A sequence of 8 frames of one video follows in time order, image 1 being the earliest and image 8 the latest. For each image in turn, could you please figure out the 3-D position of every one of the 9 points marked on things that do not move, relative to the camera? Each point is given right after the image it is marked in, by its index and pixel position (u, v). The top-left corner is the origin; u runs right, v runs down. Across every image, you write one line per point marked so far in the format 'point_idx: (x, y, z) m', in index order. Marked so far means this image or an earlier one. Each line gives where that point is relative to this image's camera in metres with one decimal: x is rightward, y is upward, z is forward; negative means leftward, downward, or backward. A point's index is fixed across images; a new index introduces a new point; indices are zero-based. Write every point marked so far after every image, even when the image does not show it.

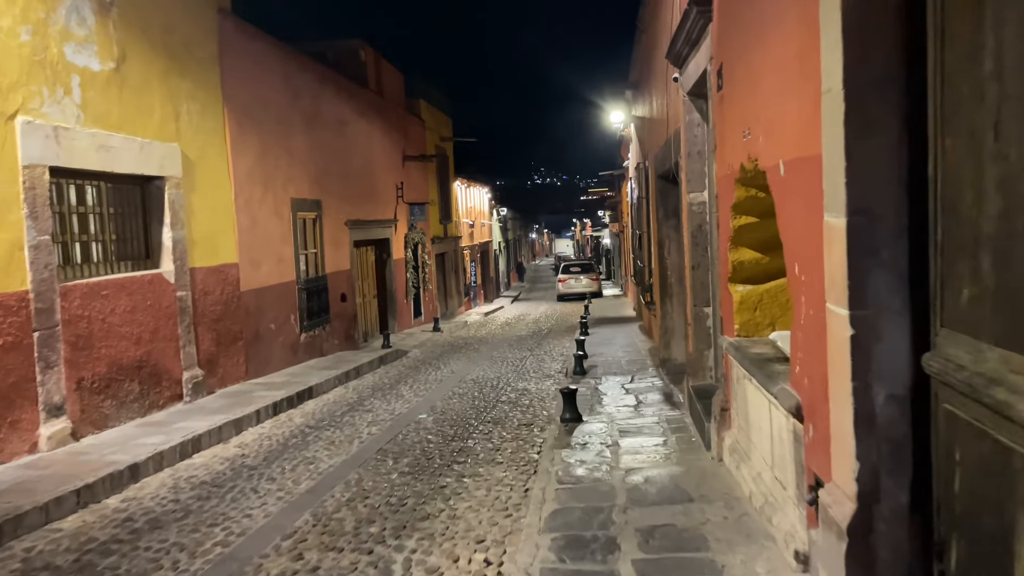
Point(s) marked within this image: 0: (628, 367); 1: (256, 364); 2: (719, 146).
0: (+1.5, -1.0, +10.7) m
1: (-3.3, -1.0, +10.4) m
2: (+1.3, +0.9, +4.9) m
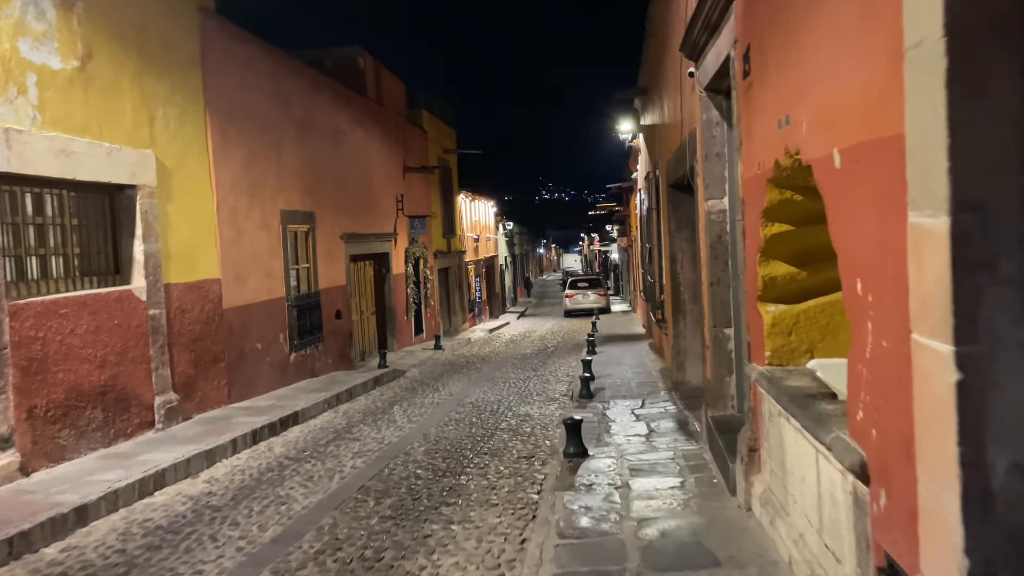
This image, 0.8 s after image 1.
0: (+1.5, -1.2, +10.0) m
1: (-3.3, -1.2, +9.8) m
2: (+1.2, +0.8, +4.2) m
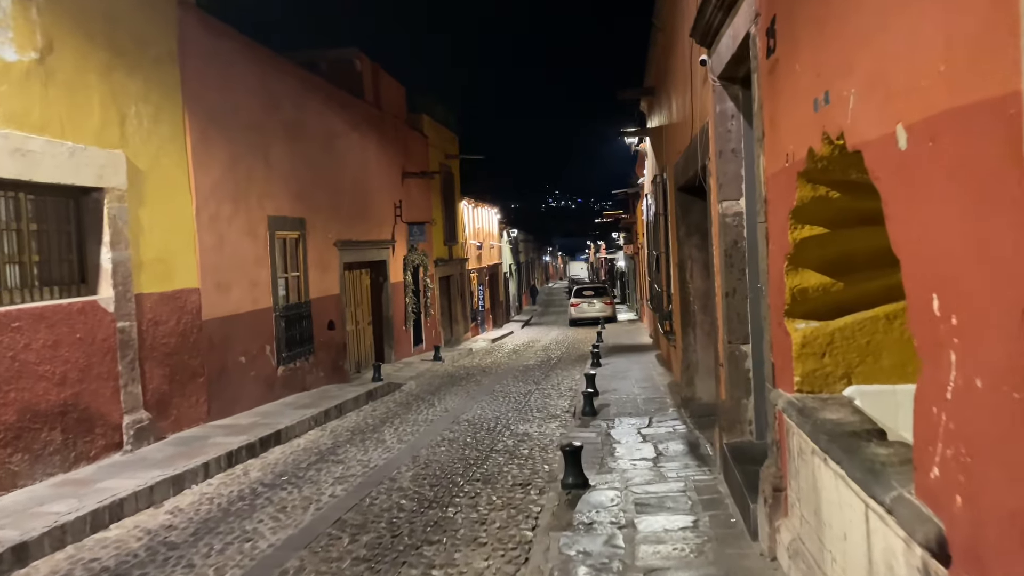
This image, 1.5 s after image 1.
0: (+1.5, -1.4, +9.3) m
1: (-3.3, -1.3, +9.2) m
2: (+1.1, +0.7, +3.6) m
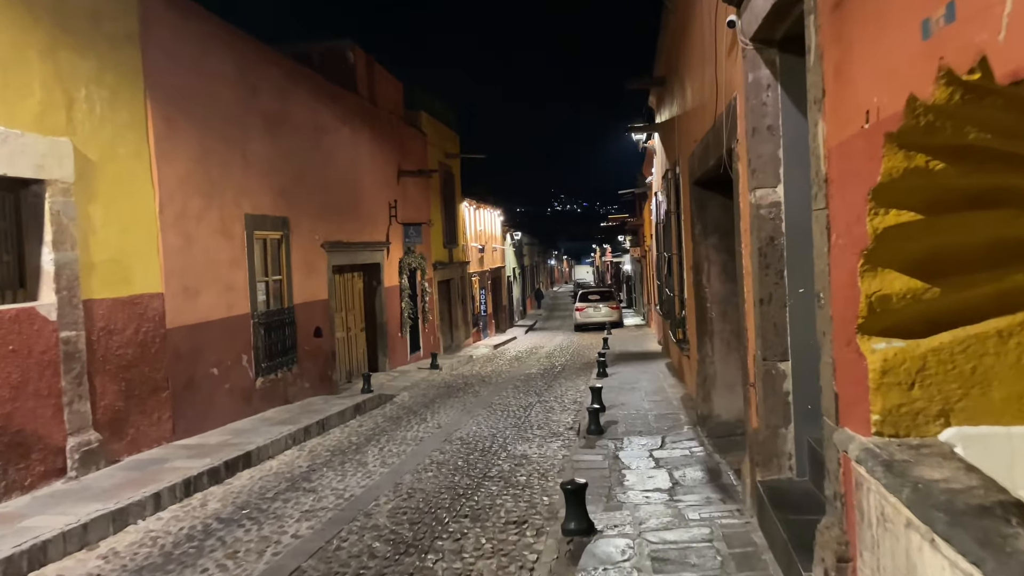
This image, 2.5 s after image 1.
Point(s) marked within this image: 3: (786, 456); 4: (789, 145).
0: (+1.5, -1.4, +8.4) m
1: (-3.3, -1.4, +8.3) m
2: (+1.1, +0.7, +2.7) m
3: (+1.4, -0.9, +4.3) m
4: (+1.4, +0.8, +4.3) m
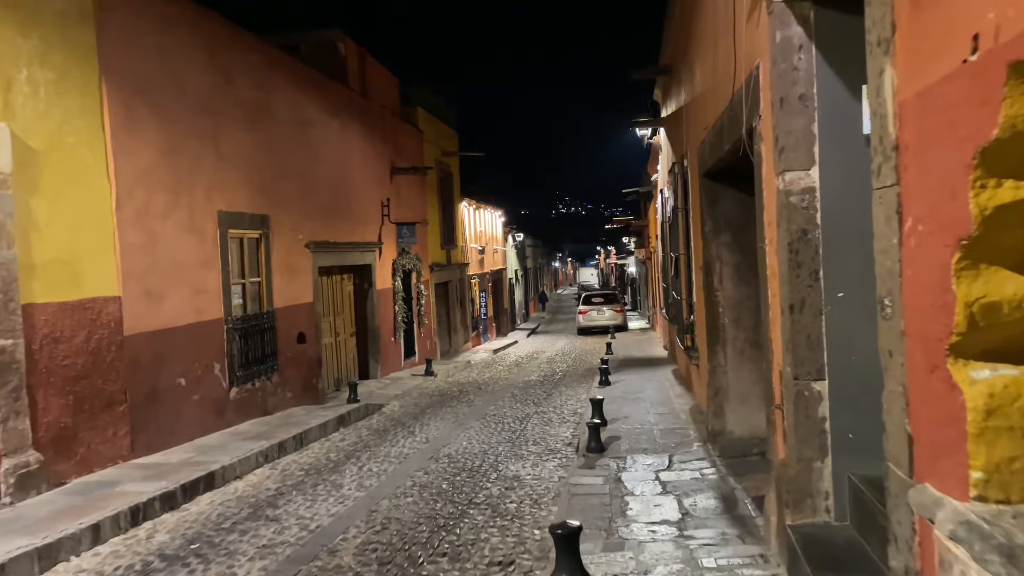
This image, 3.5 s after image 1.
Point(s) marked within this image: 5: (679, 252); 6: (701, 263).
0: (+1.4, -1.4, +7.7) m
1: (-3.4, -1.4, +7.6) m
2: (+1.0, +0.7, +2.0) m
3: (+1.3, -0.9, +3.6) m
4: (+1.3, +0.7, +3.5) m
5: (+2.0, +0.4, +9.7) m
6: (+1.8, +0.2, +7.7) m
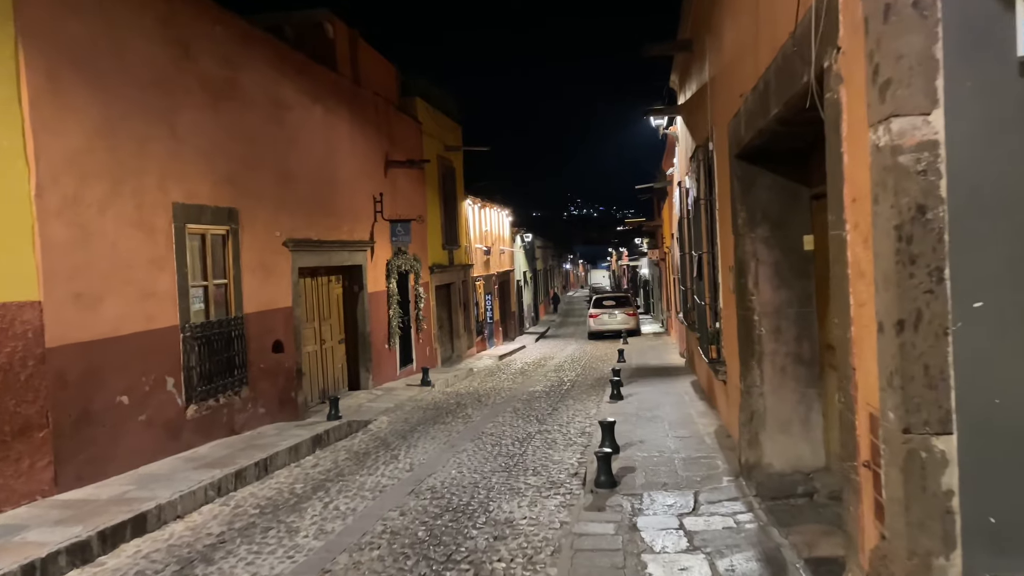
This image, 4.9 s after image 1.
0: (+1.4, -1.5, +6.5) m
1: (-3.4, -1.4, +6.4) m
2: (+0.9, +0.6, +0.8) m
3: (+1.2, -0.9, +2.3) m
4: (+1.2, +0.7, +2.3) m
5: (+2.0, +0.4, +8.5) m
6: (+1.7, +0.2, +6.4) m
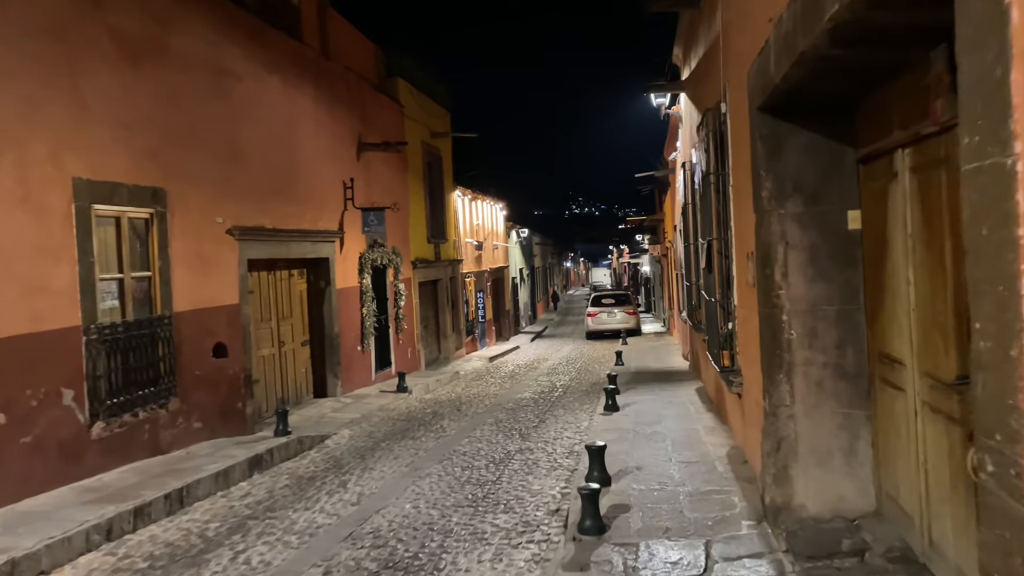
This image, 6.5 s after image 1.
0: (+1.1, -1.4, +5.1) m
1: (-3.7, -1.4, +5.1) m
2: (+0.6, +0.7, -0.6) m
3: (+1.0, -0.9, +1.0) m
4: (+1.0, +0.8, +0.9) m
5: (+1.7, +0.4, +7.1) m
6: (+1.5, +0.3, +5.1) m
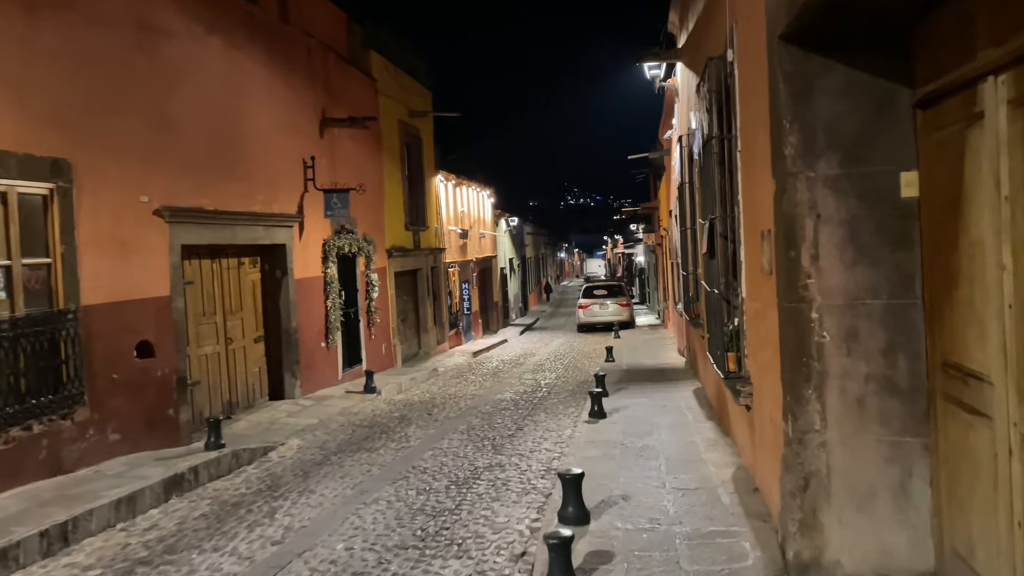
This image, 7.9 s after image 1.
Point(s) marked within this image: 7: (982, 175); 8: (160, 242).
0: (+0.9, -1.4, +4.0) m
1: (-3.9, -1.3, +3.9) m
2: (+0.4, +0.7, -1.7) m
3: (+0.8, -0.9, -0.2) m
4: (+0.8, +0.8, -0.2) m
5: (+1.5, +0.5, +6.0) m
6: (+1.2, +0.3, +3.9) m
7: (+1.6, +0.4, +2.8) m
8: (-3.4, +0.4, +7.8) m
